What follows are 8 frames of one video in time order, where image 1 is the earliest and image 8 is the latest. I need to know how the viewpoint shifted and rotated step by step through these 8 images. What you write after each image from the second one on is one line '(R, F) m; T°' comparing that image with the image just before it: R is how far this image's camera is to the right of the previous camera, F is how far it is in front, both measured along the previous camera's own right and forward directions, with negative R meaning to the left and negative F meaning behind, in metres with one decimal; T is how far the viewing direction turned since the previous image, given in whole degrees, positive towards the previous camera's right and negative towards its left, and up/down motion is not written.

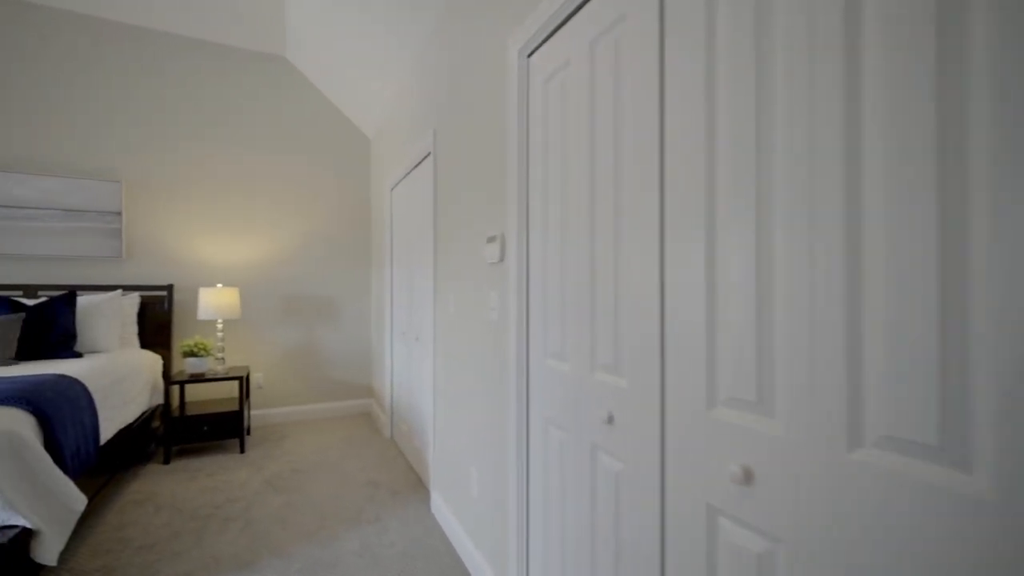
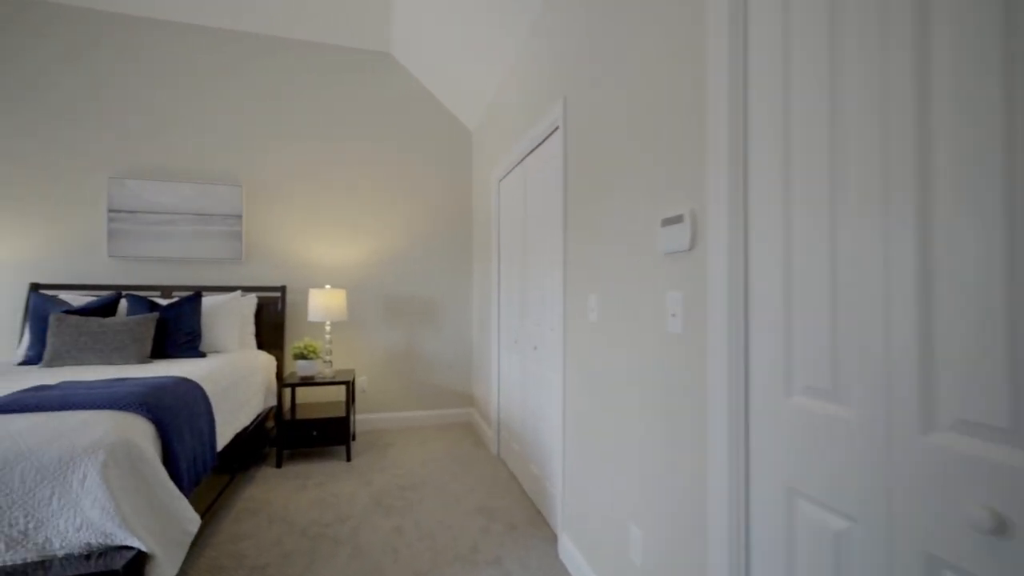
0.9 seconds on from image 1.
(-0.3, +0.4) m; -10°
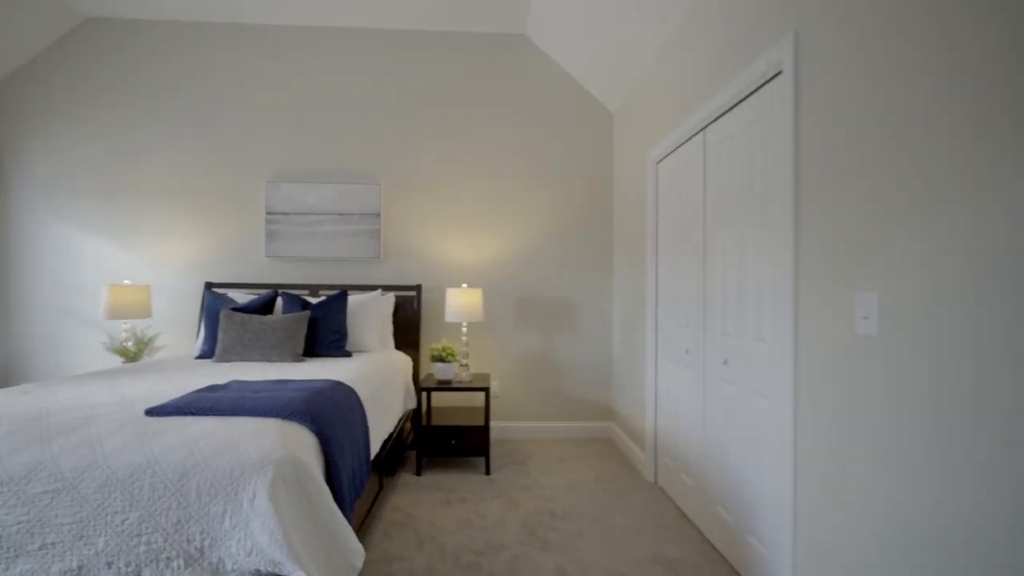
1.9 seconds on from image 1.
(-0.4, +0.3) m; -13°
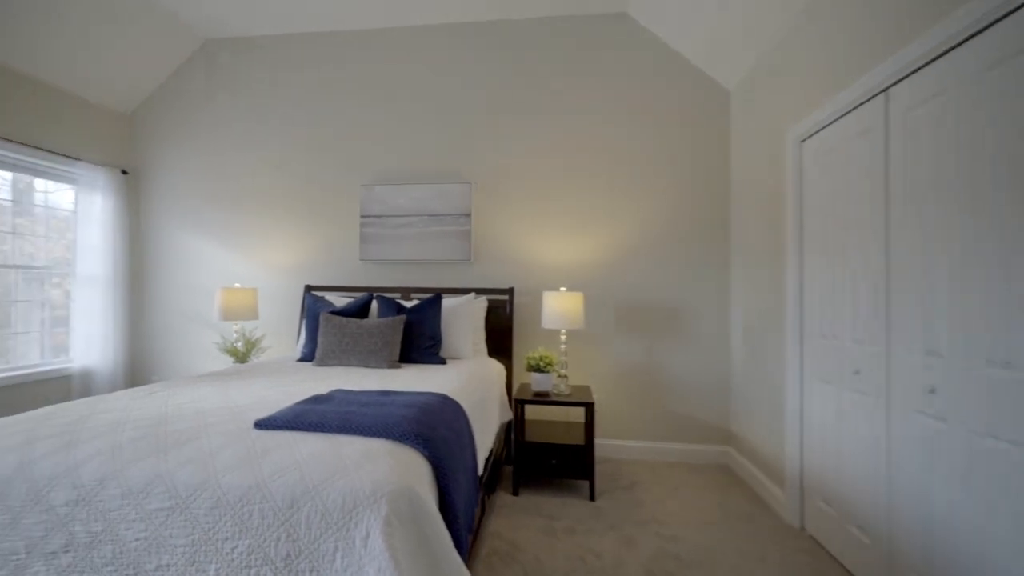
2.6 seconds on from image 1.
(-0.2, +0.2) m; -9°
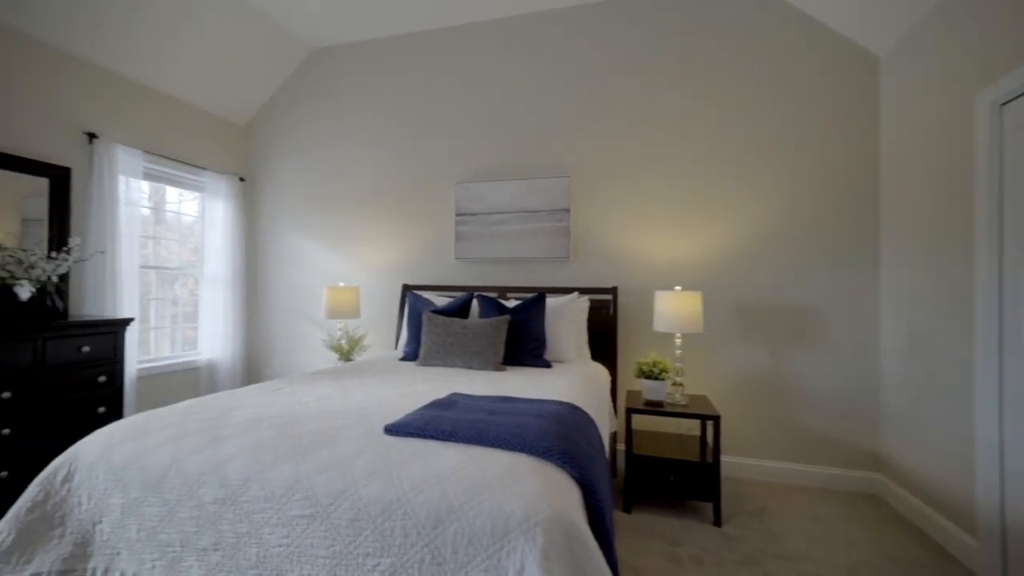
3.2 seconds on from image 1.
(-0.2, +0.2) m; -9°
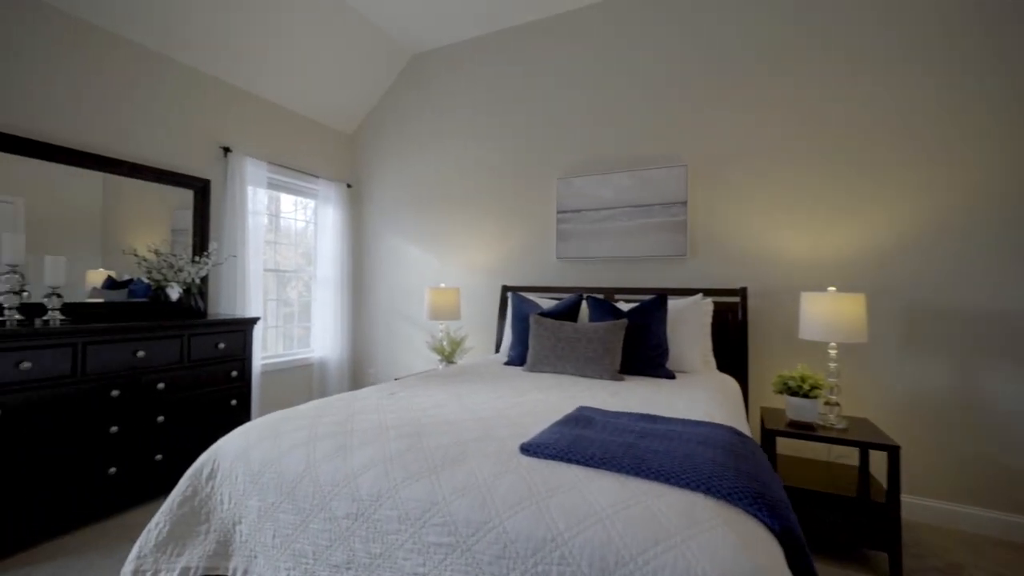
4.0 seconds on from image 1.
(-0.2, +0.2) m; -10°
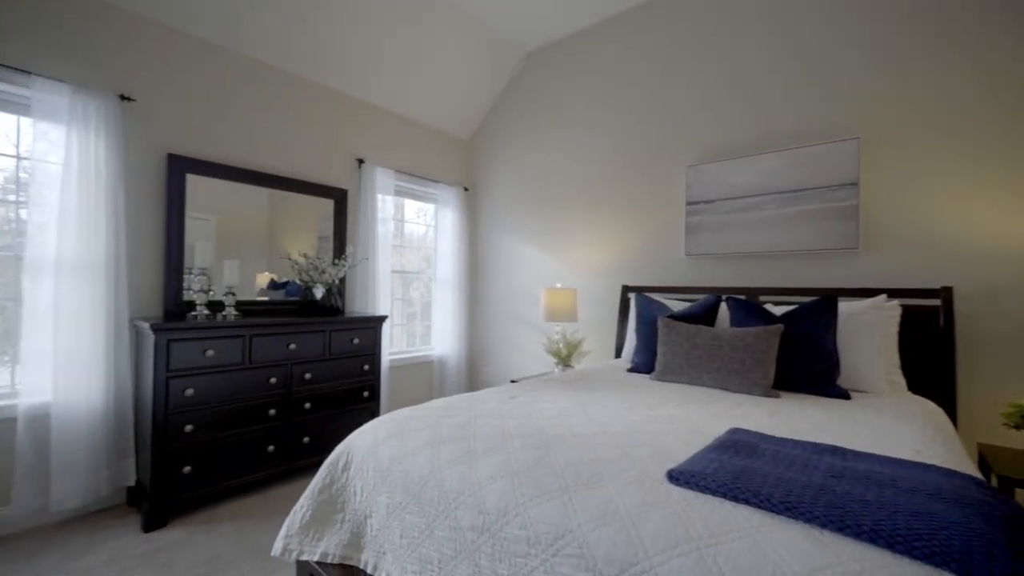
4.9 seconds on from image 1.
(-0.1, +0.1) m; -14°
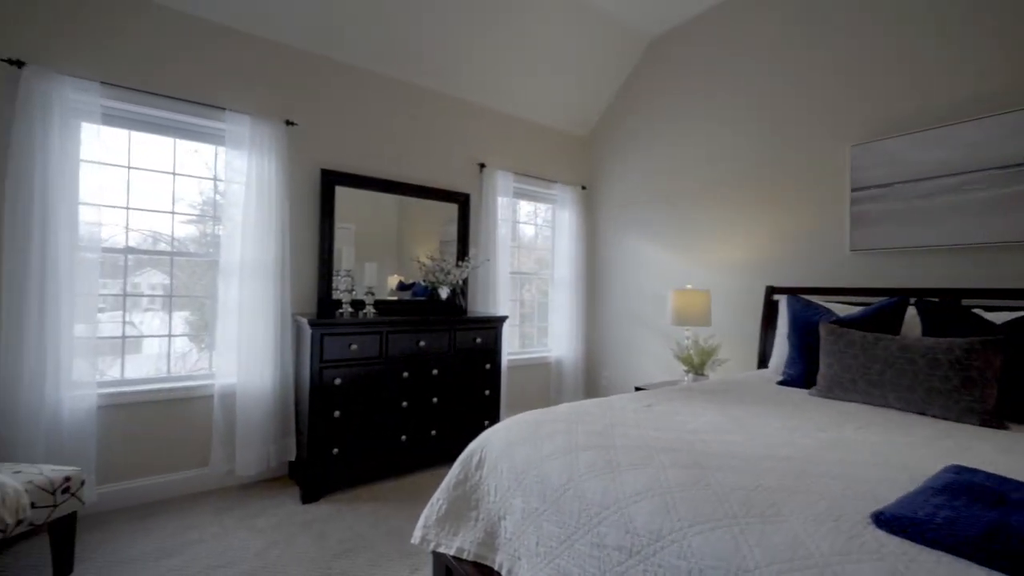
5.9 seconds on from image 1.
(-0.1, +0.1) m; -14°
